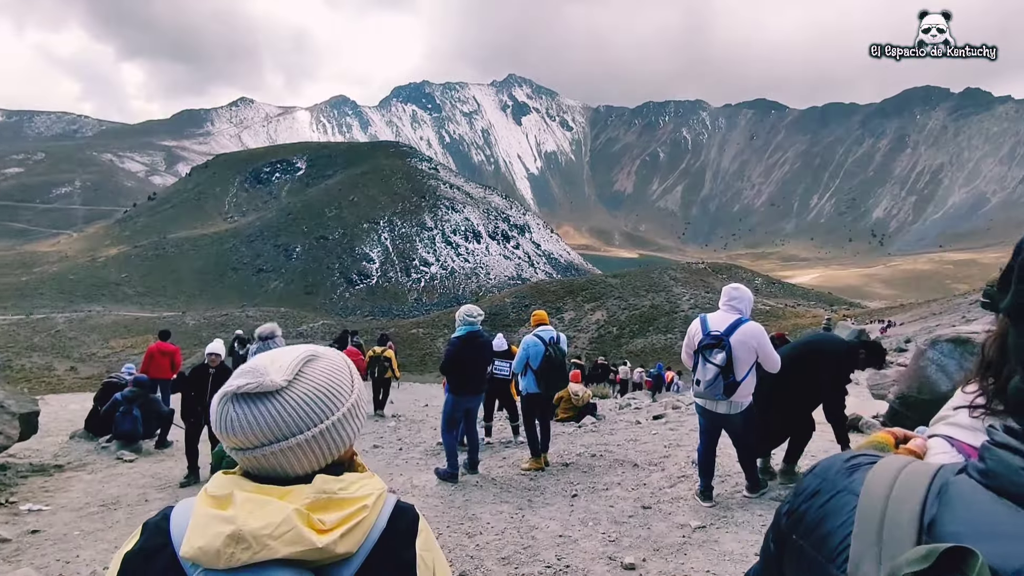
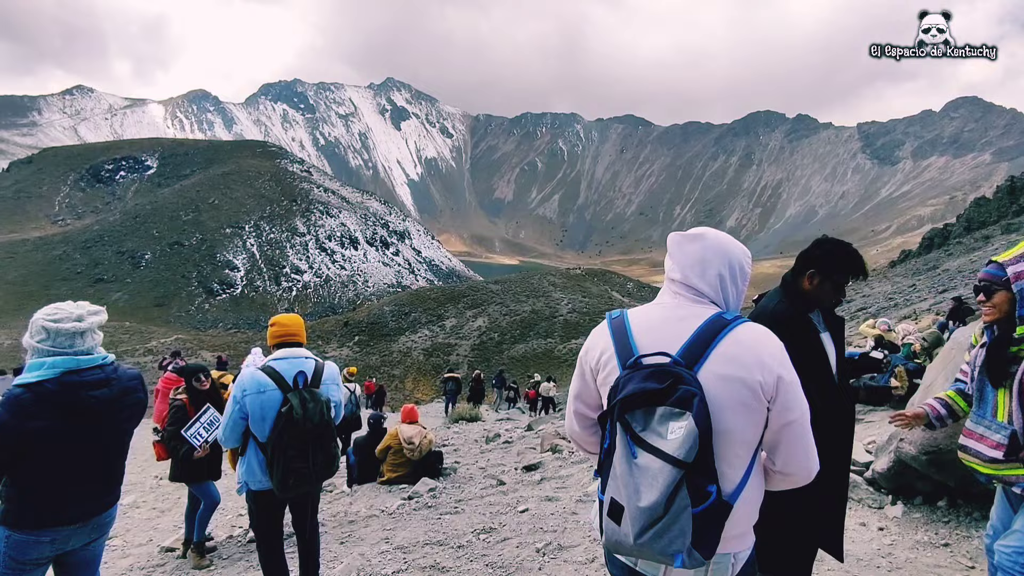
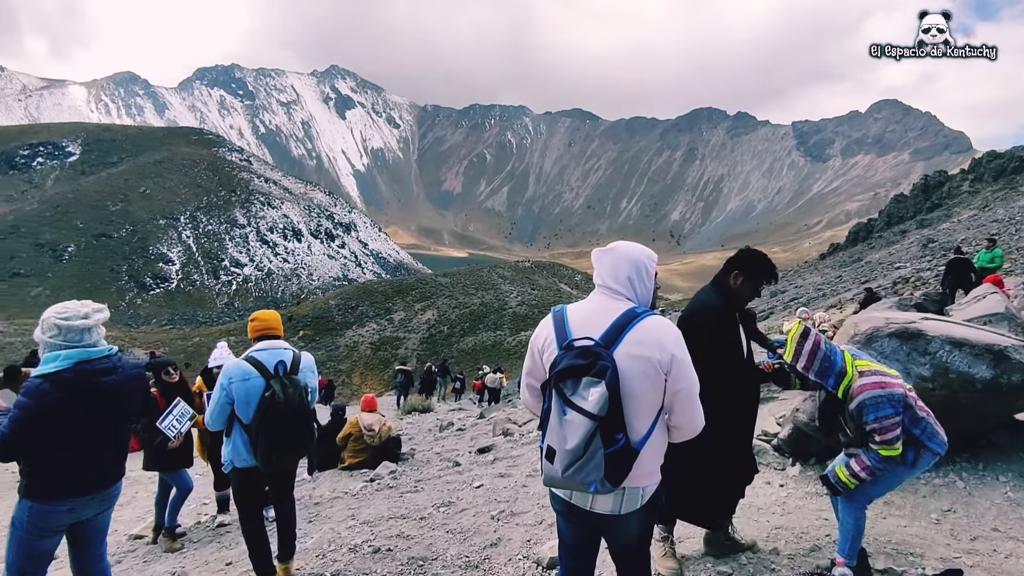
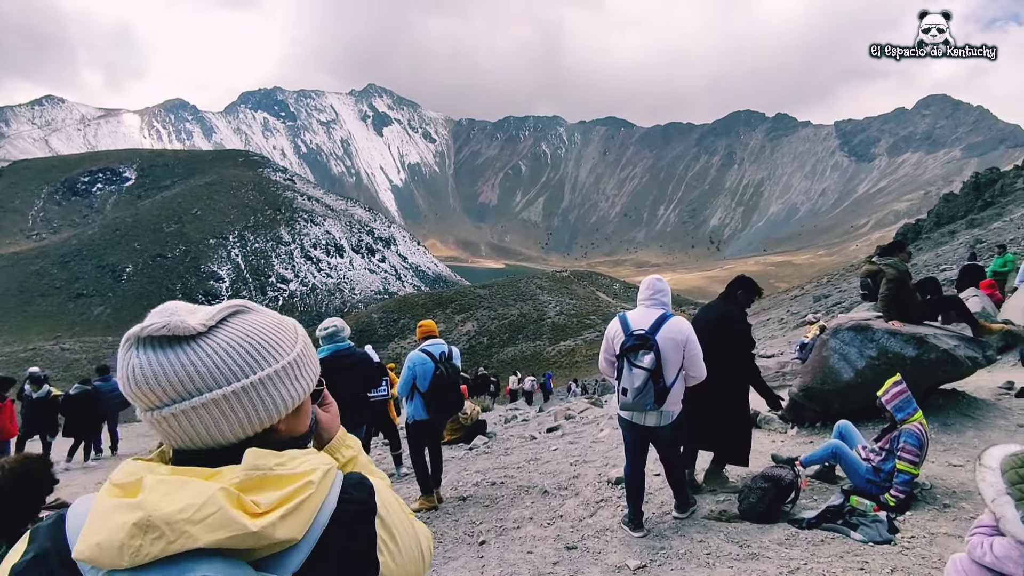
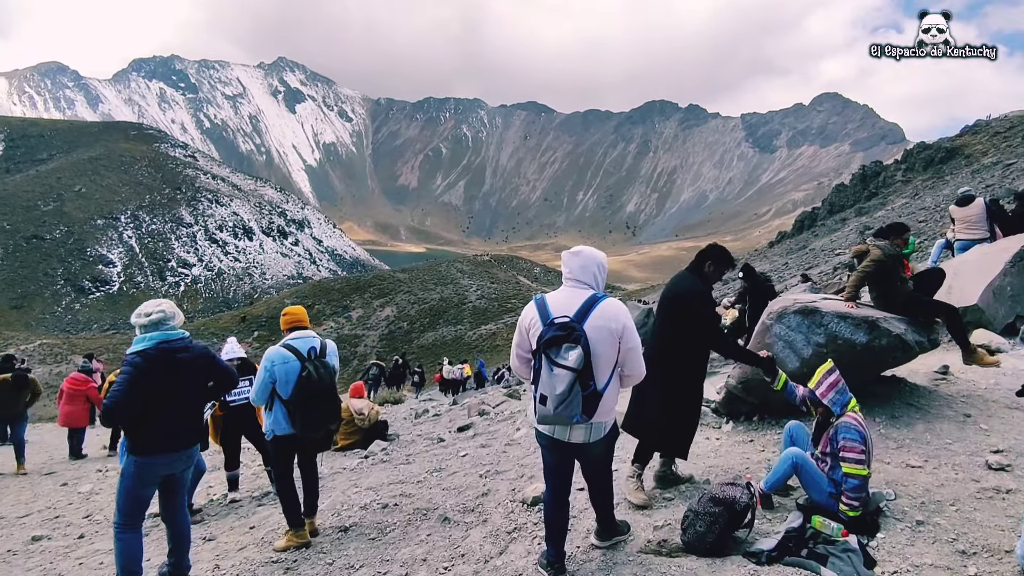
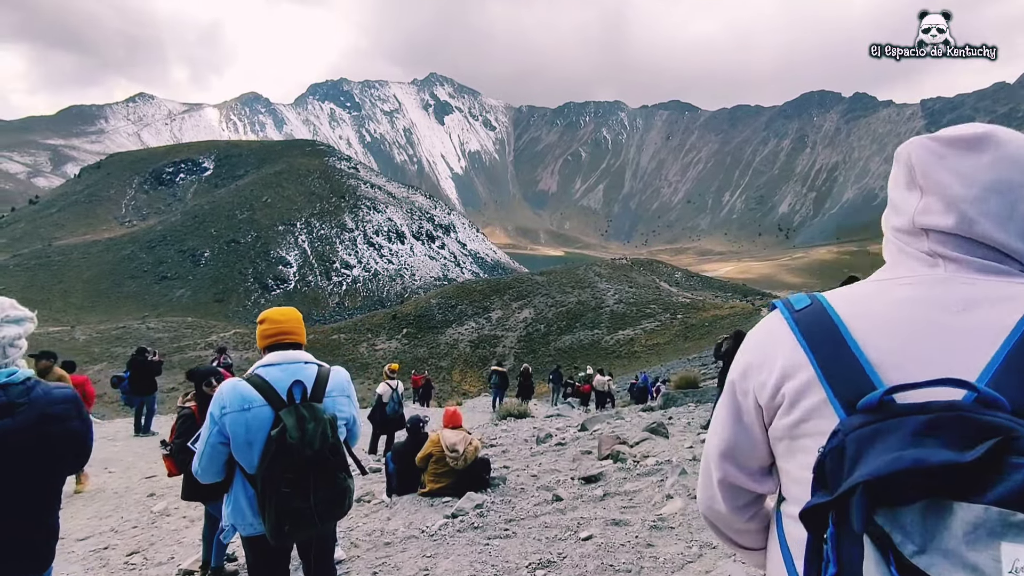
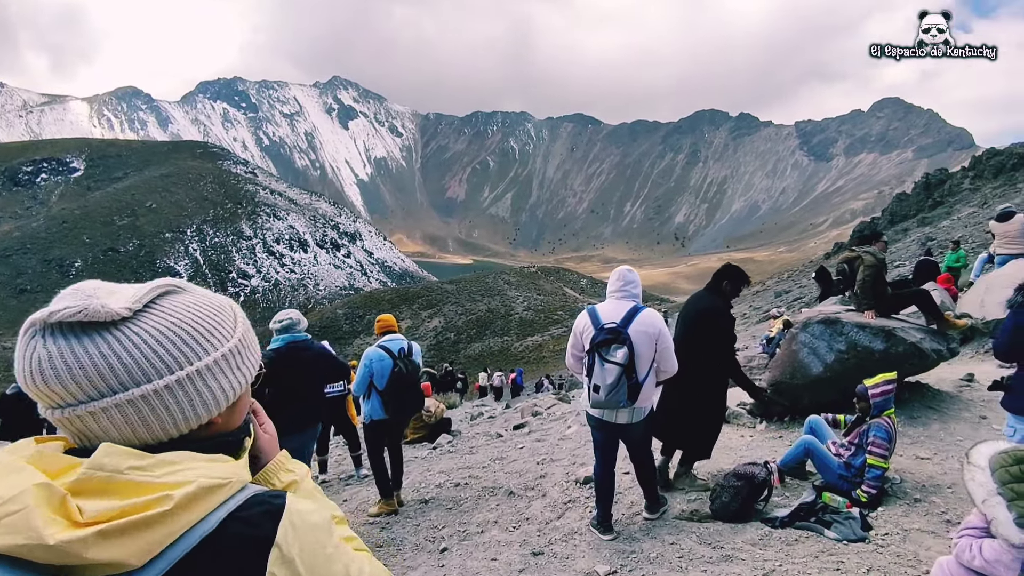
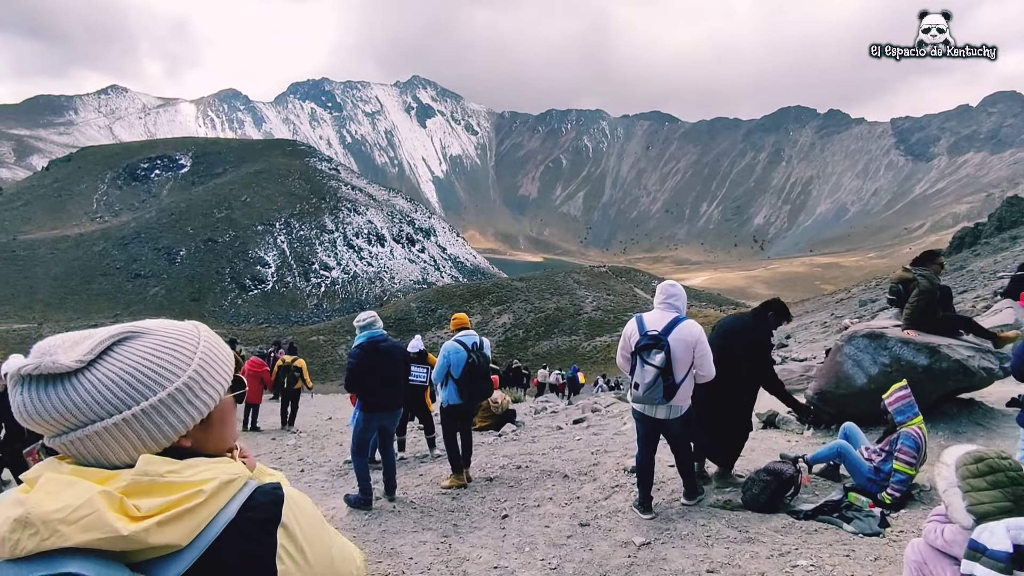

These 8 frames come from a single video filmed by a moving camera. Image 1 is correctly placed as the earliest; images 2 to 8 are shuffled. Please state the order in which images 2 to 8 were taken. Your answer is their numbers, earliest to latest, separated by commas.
8, 4, 7, 5, 3, 2, 6
